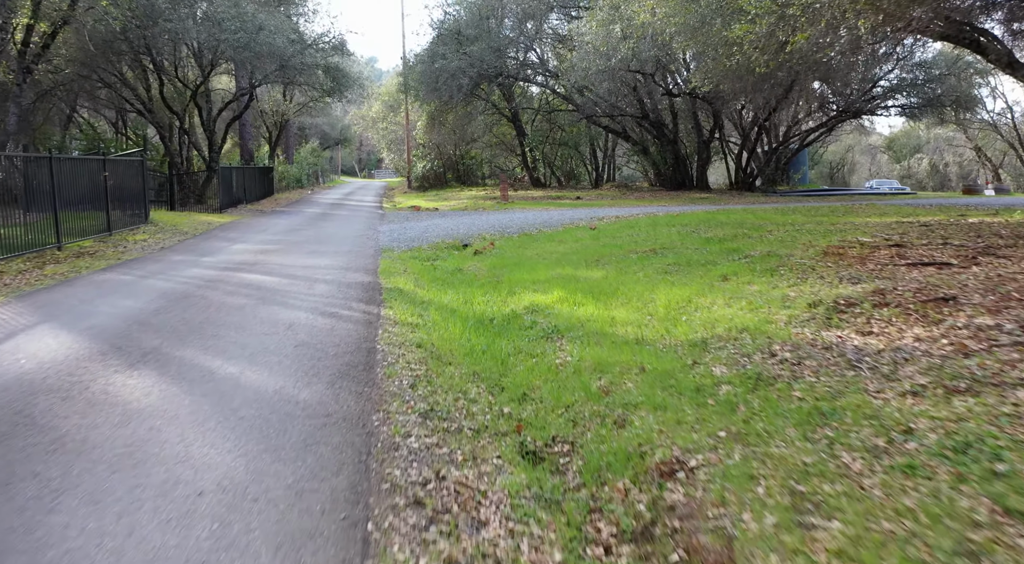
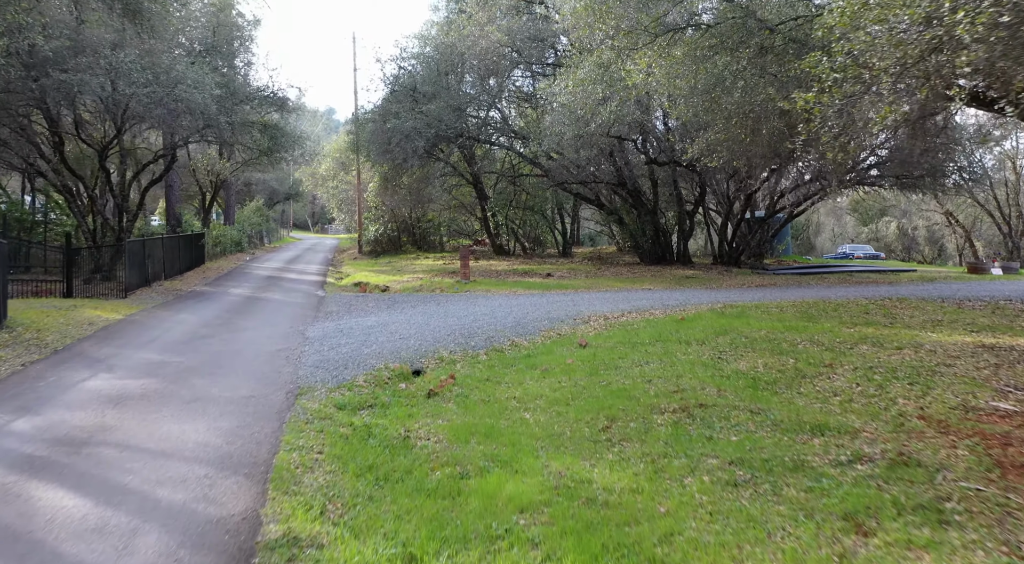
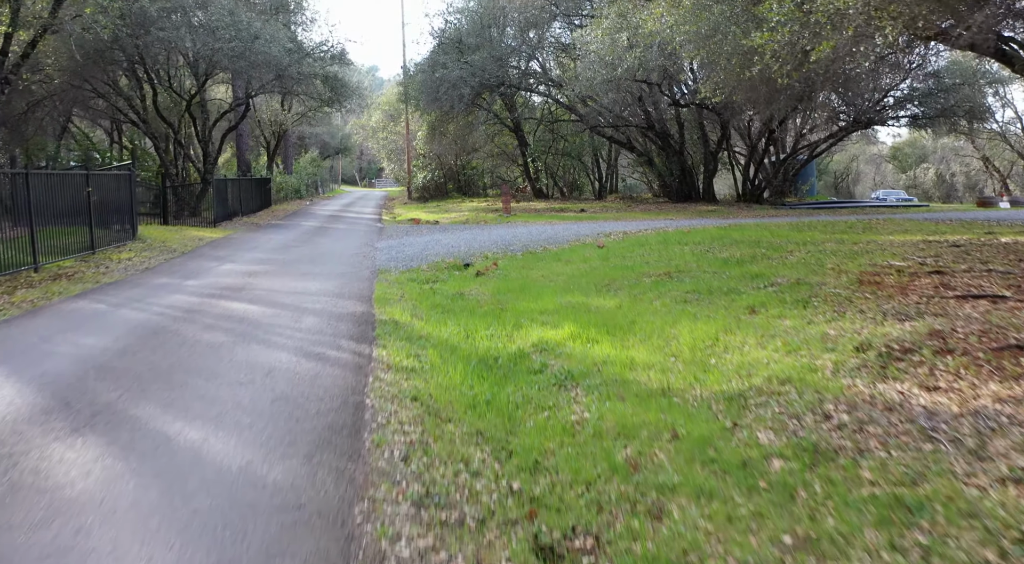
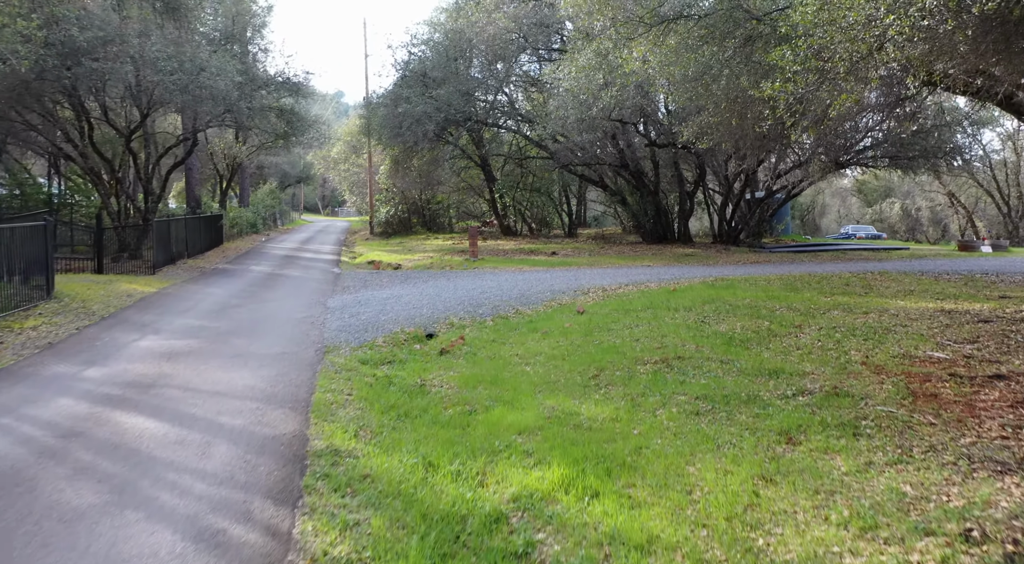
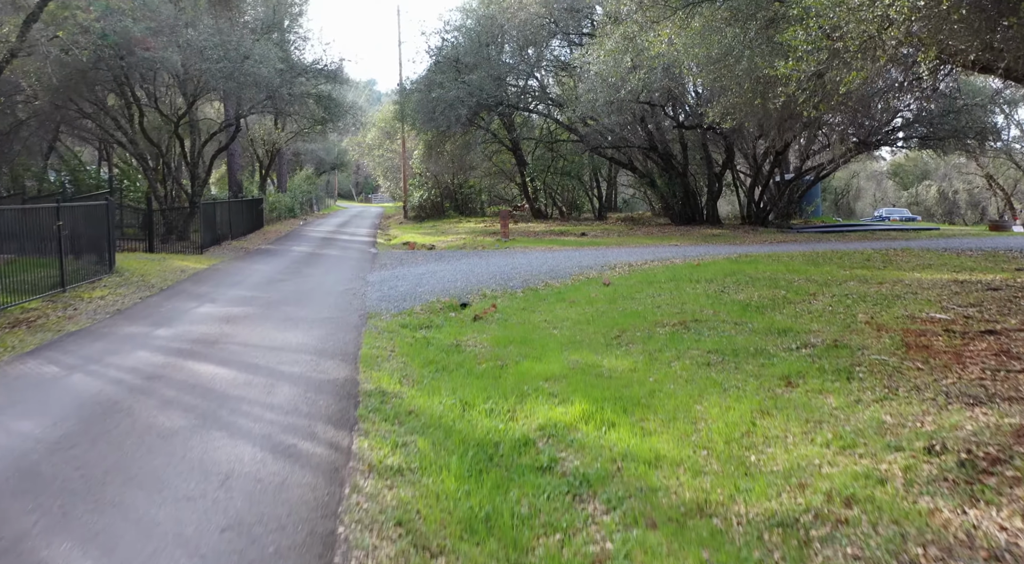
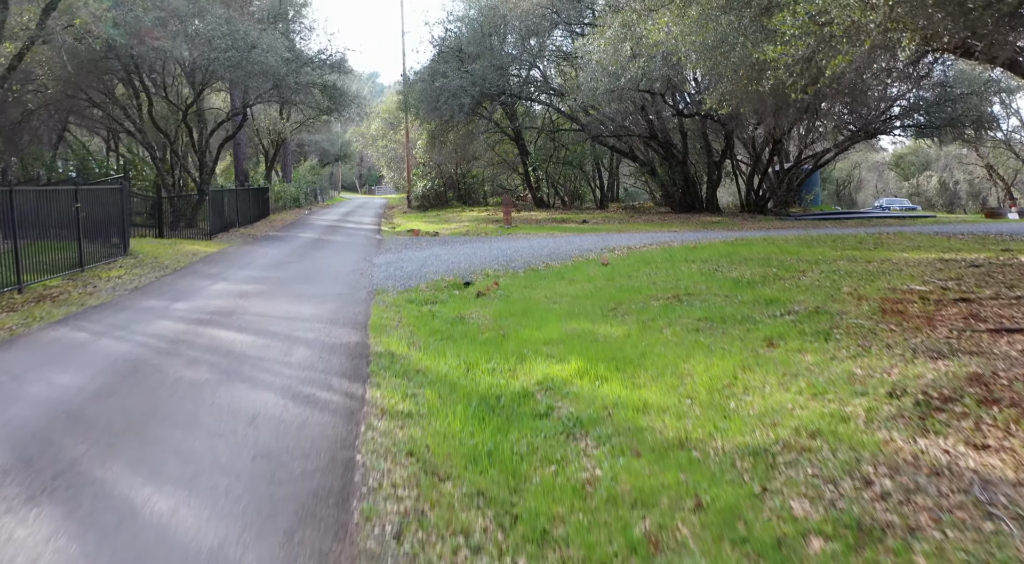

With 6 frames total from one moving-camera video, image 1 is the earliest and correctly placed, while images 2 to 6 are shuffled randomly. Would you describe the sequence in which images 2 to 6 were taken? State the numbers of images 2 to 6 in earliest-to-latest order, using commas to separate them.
3, 6, 5, 4, 2
